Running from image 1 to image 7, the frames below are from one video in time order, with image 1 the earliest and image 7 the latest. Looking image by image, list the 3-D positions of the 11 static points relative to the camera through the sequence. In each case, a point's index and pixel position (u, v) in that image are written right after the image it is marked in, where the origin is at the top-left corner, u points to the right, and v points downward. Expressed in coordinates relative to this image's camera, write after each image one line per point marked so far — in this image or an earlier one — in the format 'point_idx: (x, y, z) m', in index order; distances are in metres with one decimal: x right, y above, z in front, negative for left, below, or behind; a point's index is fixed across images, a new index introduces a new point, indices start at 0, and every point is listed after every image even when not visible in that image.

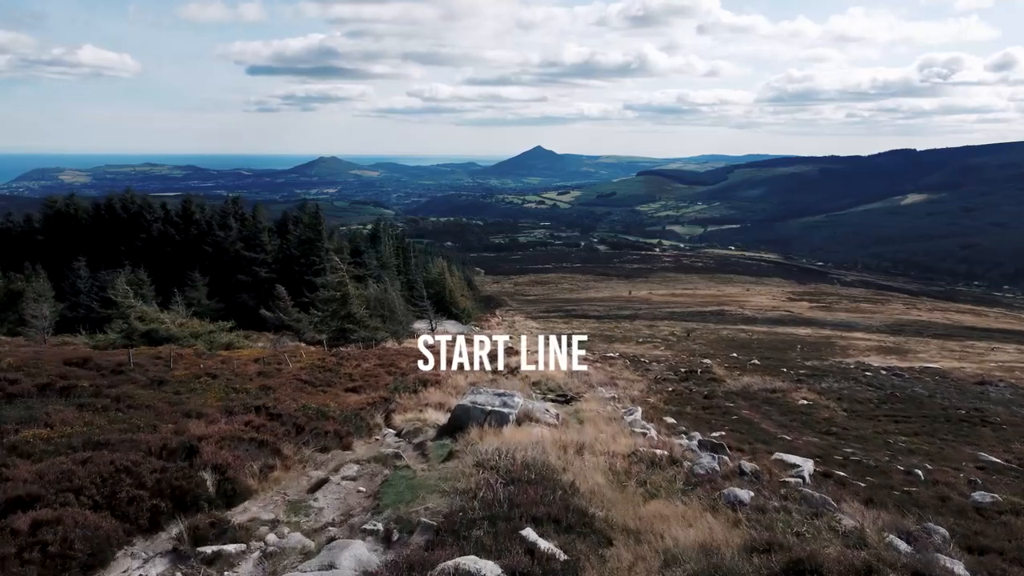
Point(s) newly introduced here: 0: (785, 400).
0: (+9.6, -3.9, +19.8) m
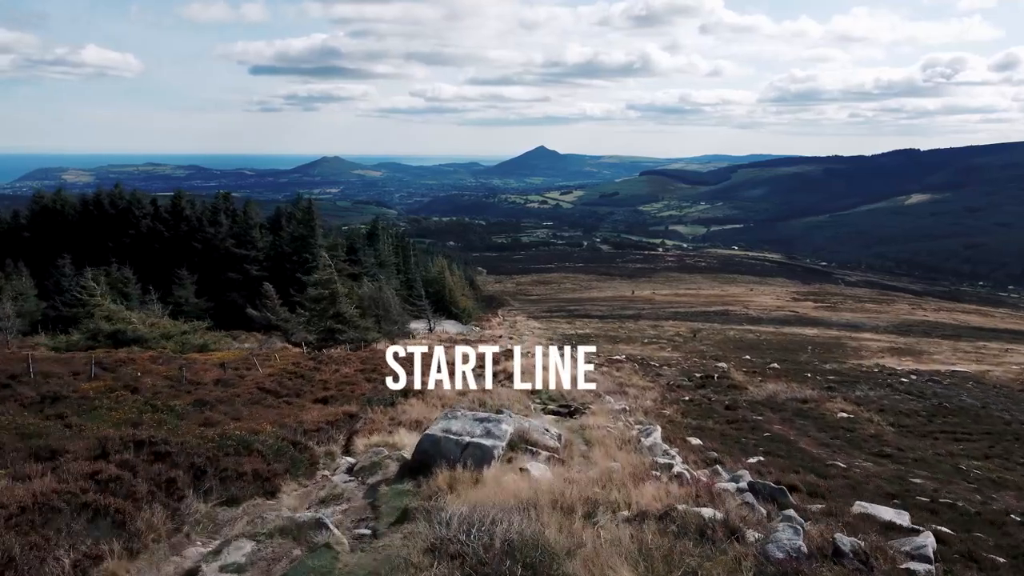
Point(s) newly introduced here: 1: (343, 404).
0: (+9.4, -3.8, +17.3) m
1: (-4.5, -3.1, +14.8) m
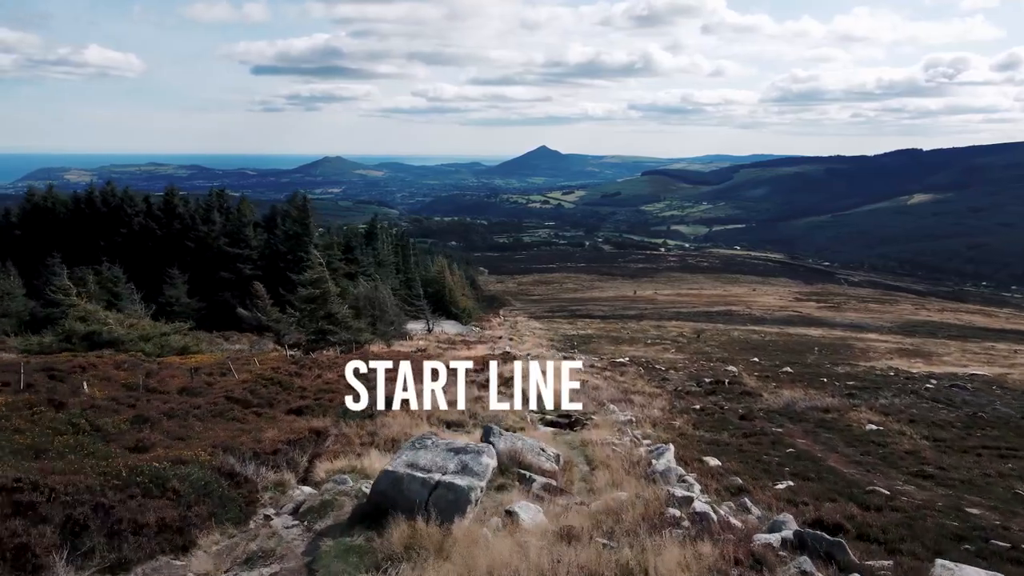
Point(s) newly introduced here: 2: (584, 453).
0: (+9.3, -3.8, +15.8) m
1: (-4.7, -3.1, +13.3) m
2: (+1.4, -3.3, +11.3) m
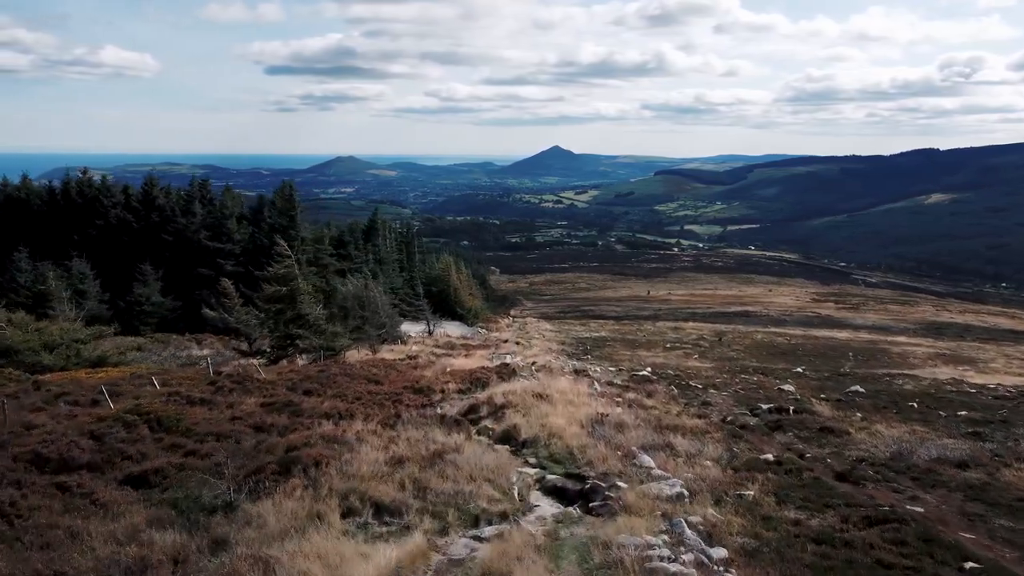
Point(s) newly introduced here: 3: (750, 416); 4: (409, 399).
0: (+9.0, -3.7, +10.1) m
1: (-5.0, -2.9, +7.9) m
2: (+1.0, -3.2, +5.8) m
3: (+7.3, -3.9, +17.2) m
4: (-2.8, -3.0, +15.4) m
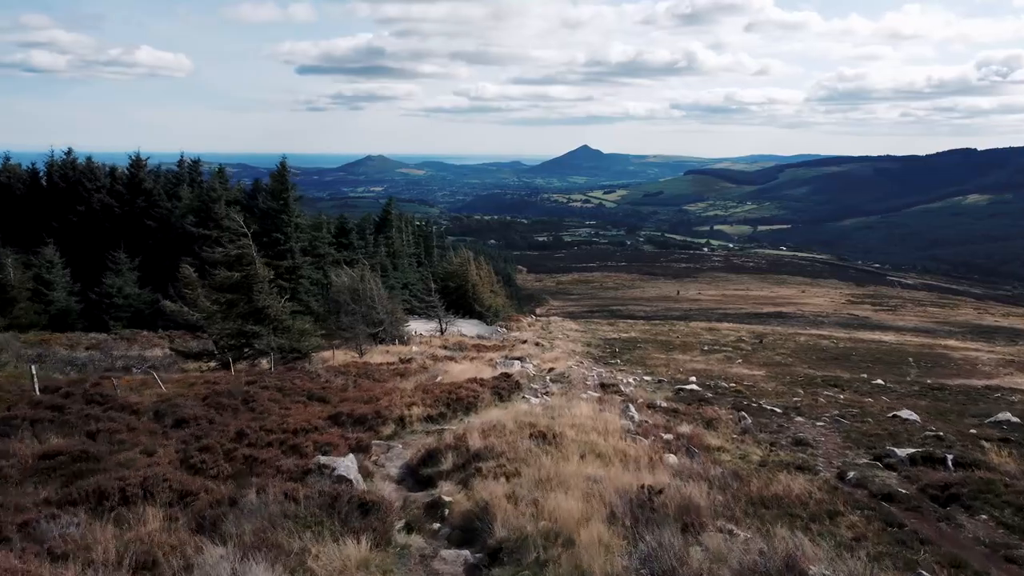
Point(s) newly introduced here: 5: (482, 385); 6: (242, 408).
0: (+8.4, -3.3, +3.4) m
1: (-5.7, -2.4, +1.9) m
2: (+0.3, -2.7, -0.6) m
3: (+7.0, -3.5, +10.6) m
4: (-3.1, -2.5, +9.3) m
5: (-0.9, -3.0, +17.4) m
6: (-6.0, -2.7, +12.7) m
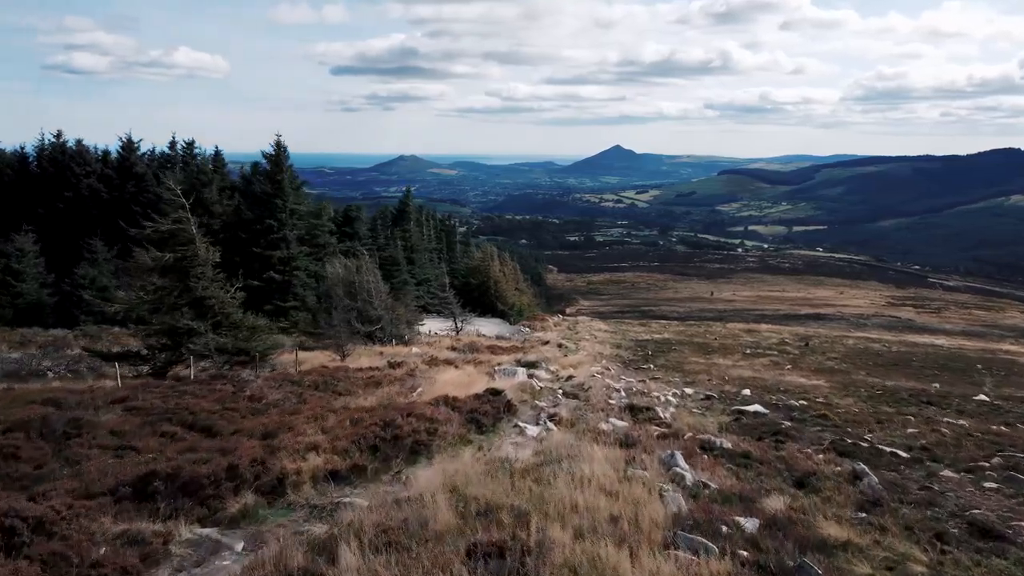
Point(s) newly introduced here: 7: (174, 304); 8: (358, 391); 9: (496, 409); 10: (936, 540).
0: (+7.4, -2.9, -2.4) m
1: (-6.8, -2.0, -3.2) m
2: (-1.0, -2.3, -5.9) m
3: (+6.4, -3.1, +4.8) m
4: (-3.8, -2.1, +4.1) m
5: (-1.2, -2.6, +12.1) m
6: (-6.5, -2.2, +7.6) m
7: (-11.3, -0.5, +19.0) m
8: (-4.5, -3.0, +16.6) m
9: (-0.4, -2.6, +12.5) m
10: (+5.4, -3.1, +7.1) m
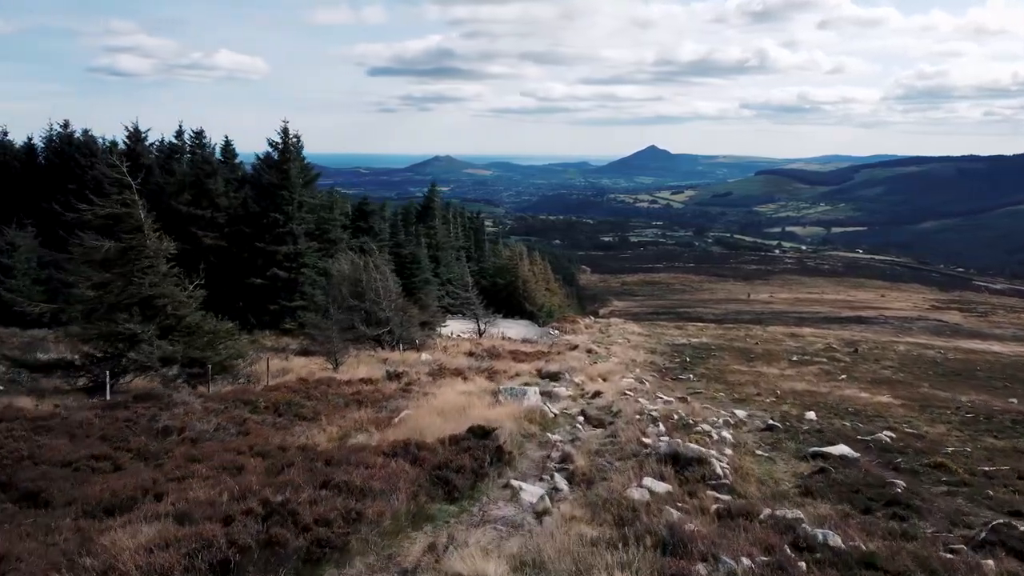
0: (+6.3, -2.9, -6.6) m
1: (-7.8, -1.9, -6.5) m
2: (-2.2, -2.3, -9.5) m
3: (+5.8, -3.1, +0.8) m
4: (-4.4, -2.0, +0.6) m
5: (-1.3, -2.5, +8.4) m
6: (-6.9, -2.2, +4.3) m
7: (-11.0, -0.4, +16.0) m
8: (-4.4, -3.0, +13.1) m
9: (-0.5, -2.6, +8.8) m
10: (+4.9, -3.1, +3.0) m
